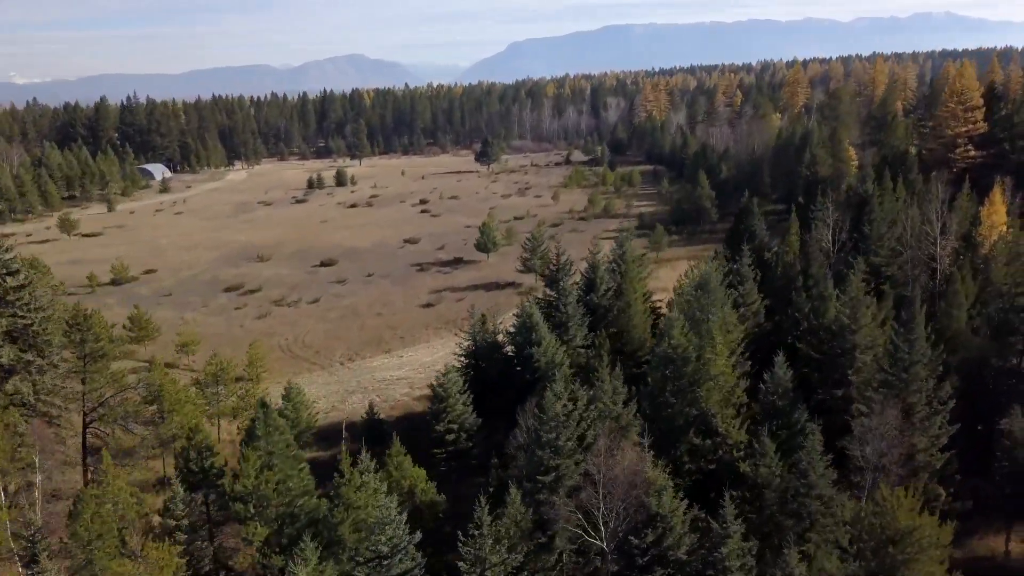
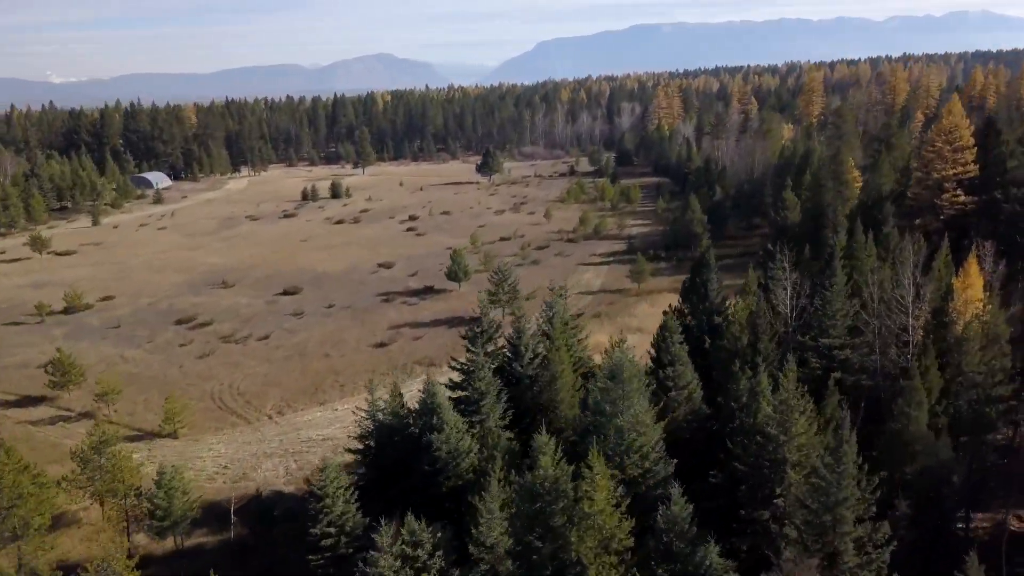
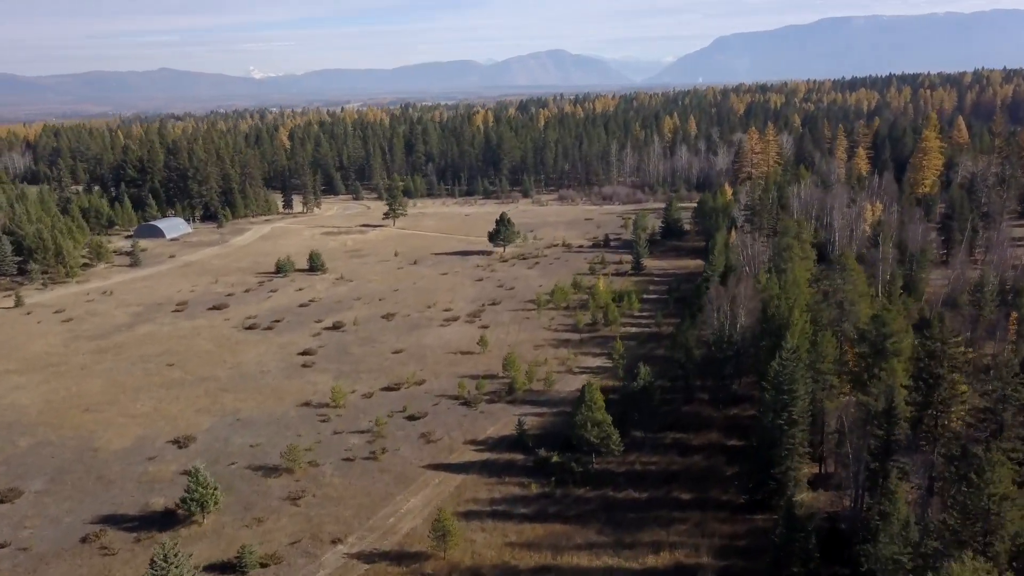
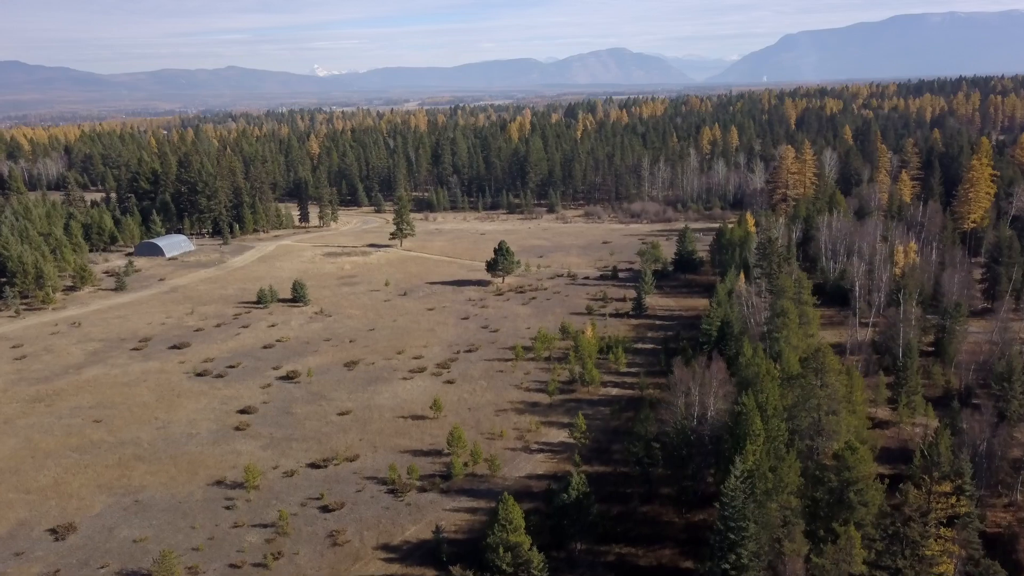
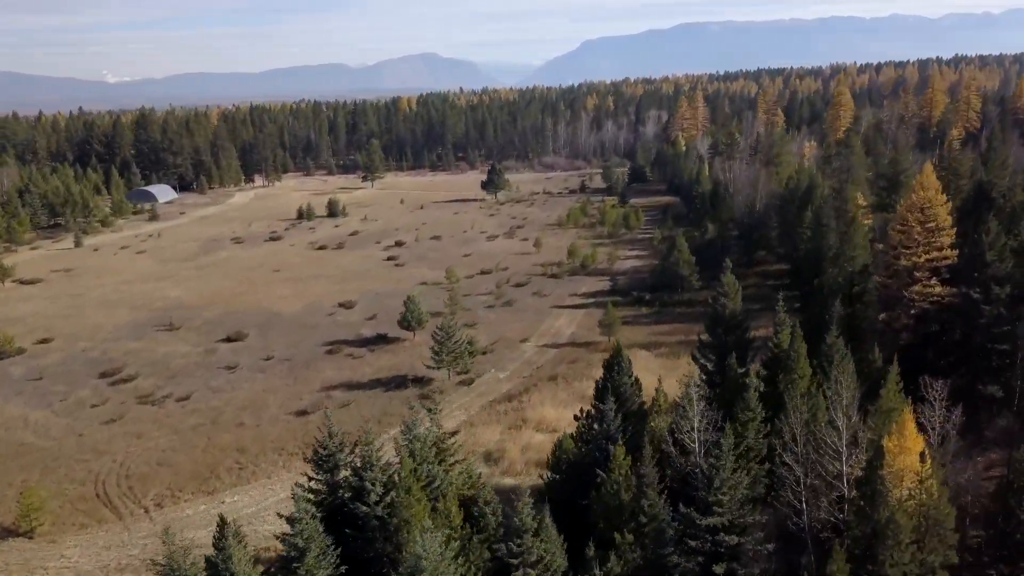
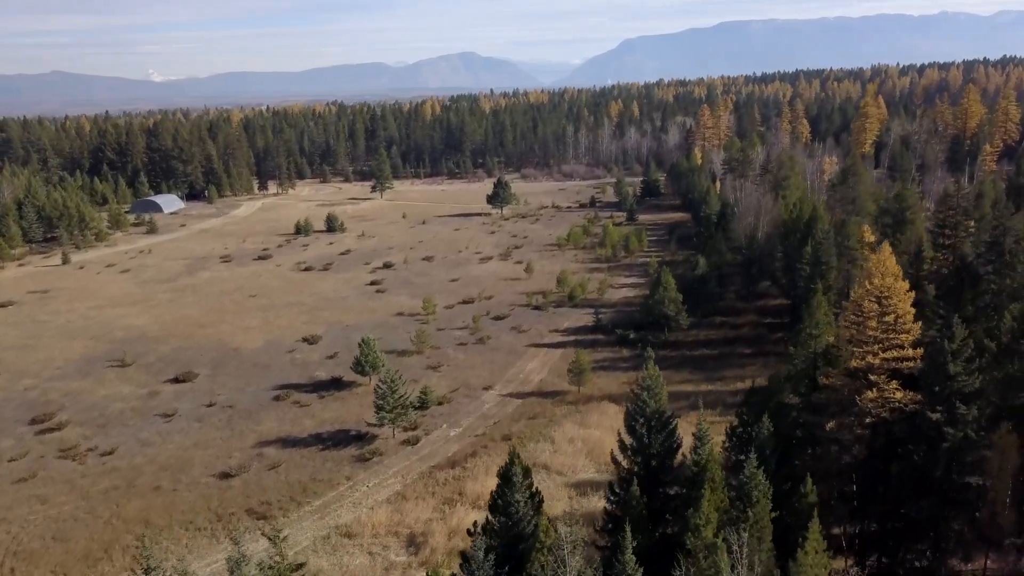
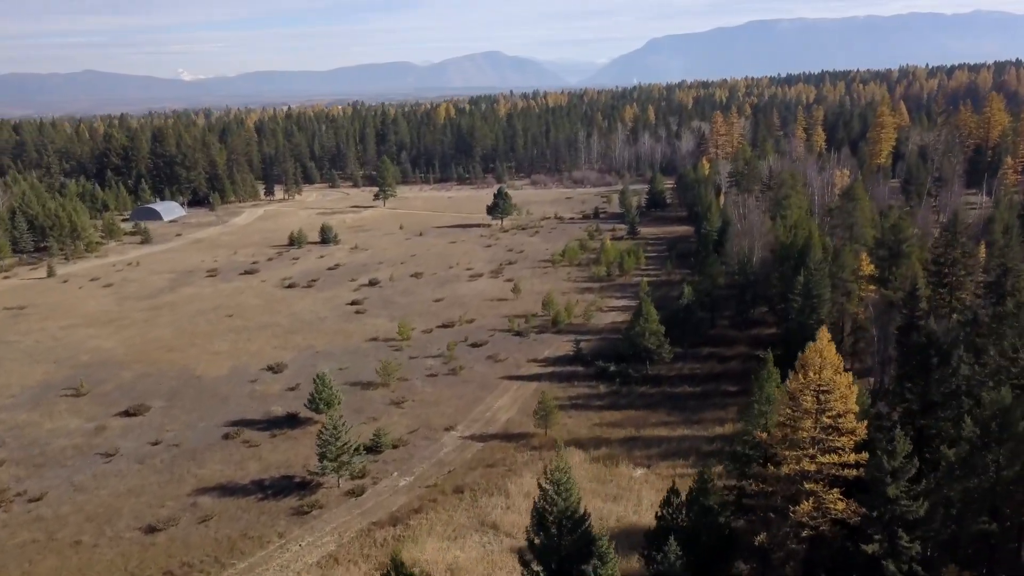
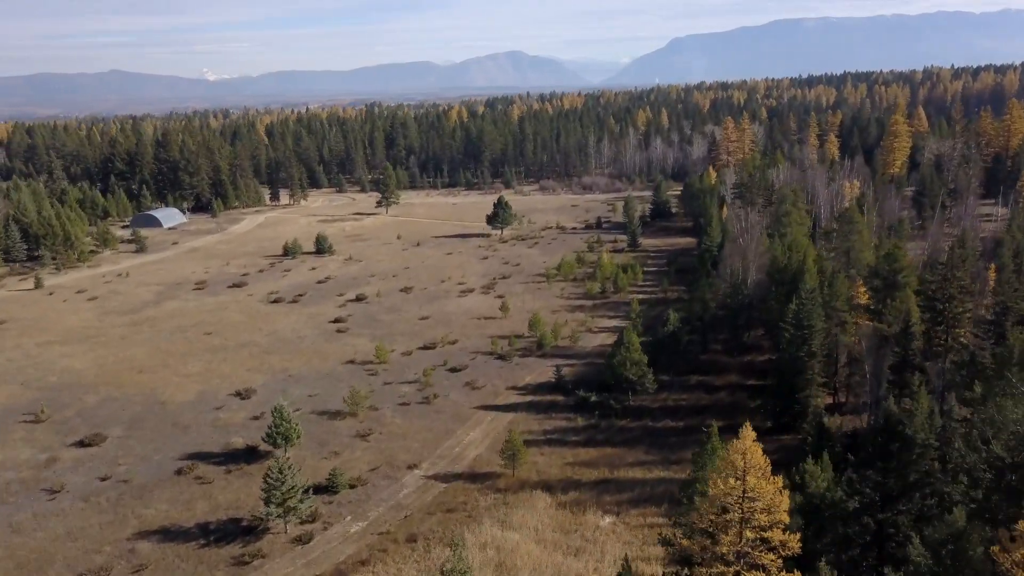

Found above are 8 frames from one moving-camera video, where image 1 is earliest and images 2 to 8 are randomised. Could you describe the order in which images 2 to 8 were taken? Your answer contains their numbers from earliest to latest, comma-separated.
2, 5, 6, 7, 8, 3, 4
